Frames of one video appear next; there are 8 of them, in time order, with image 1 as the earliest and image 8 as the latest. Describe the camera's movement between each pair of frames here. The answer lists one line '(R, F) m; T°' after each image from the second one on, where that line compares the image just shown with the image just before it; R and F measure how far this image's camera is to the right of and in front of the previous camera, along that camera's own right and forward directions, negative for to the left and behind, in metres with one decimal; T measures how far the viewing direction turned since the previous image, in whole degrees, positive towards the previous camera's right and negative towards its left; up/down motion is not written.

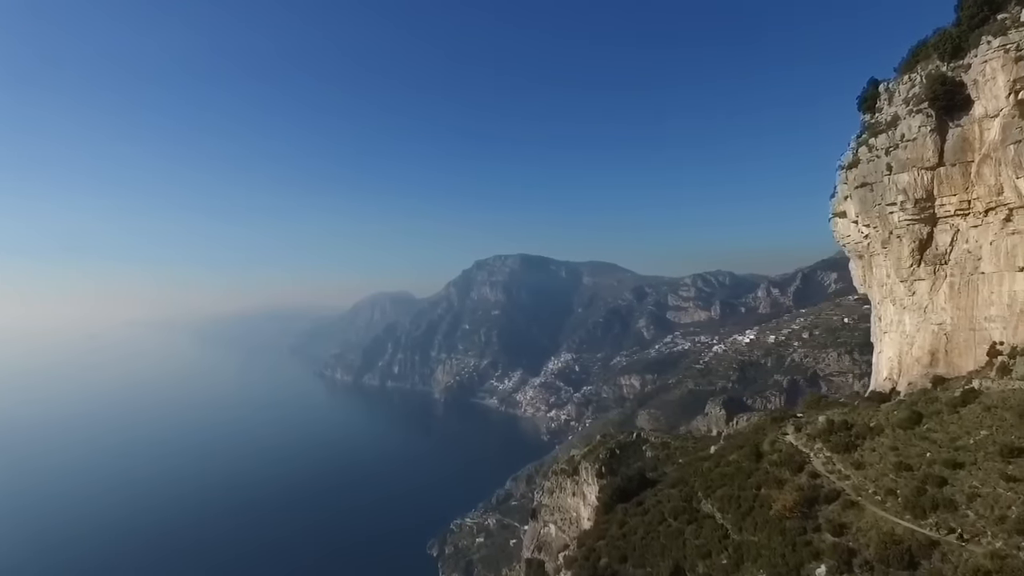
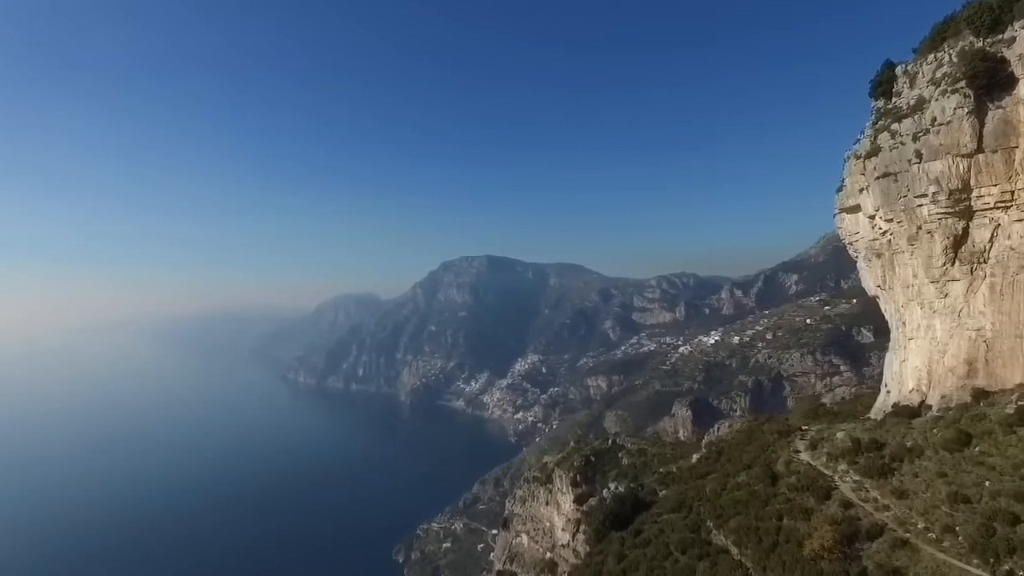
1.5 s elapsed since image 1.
(-0.6, +2.9) m; +3°
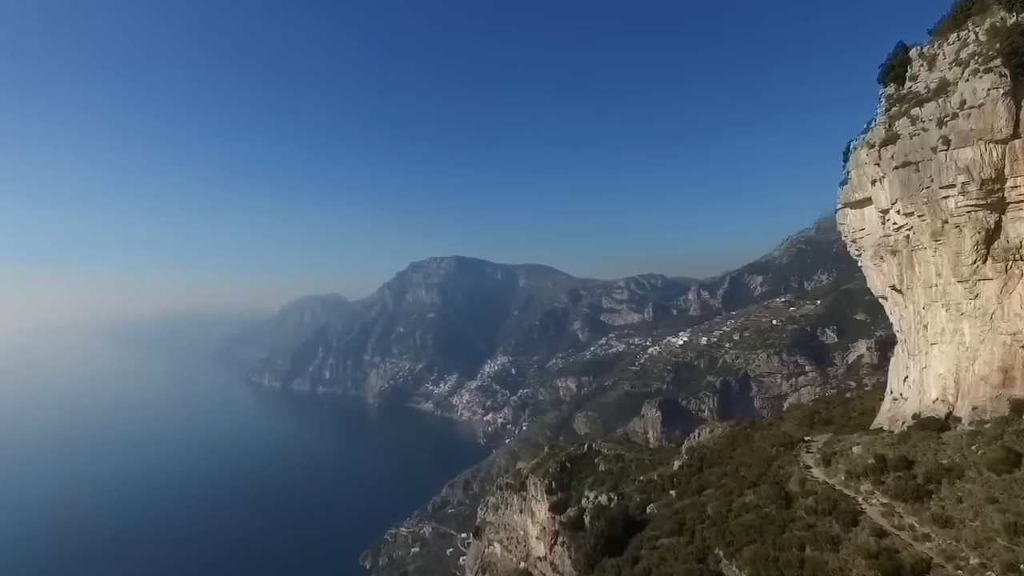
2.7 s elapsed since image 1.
(-0.4, +2.4) m; +3°
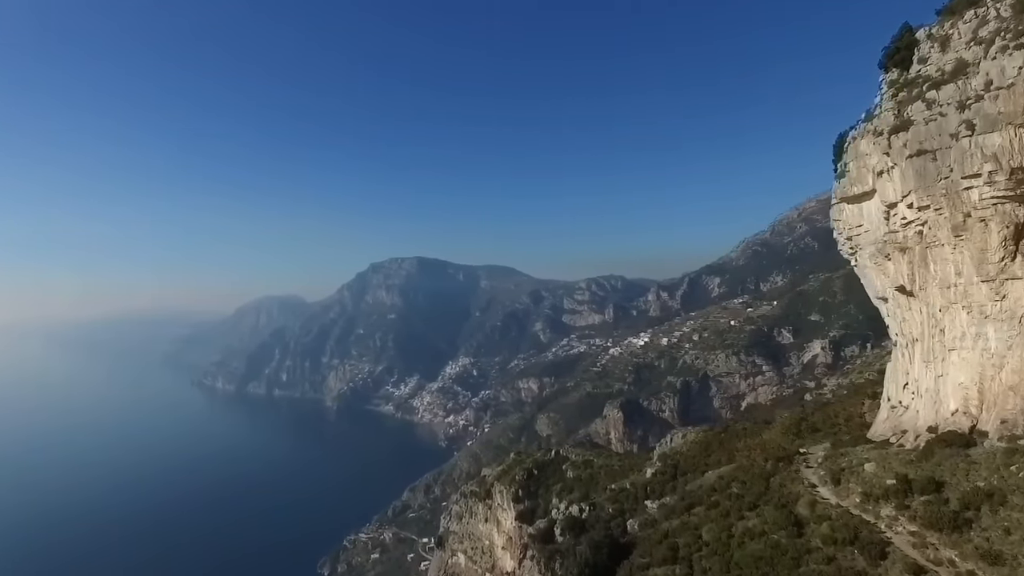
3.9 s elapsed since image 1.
(-0.4, +2.4) m; +4°
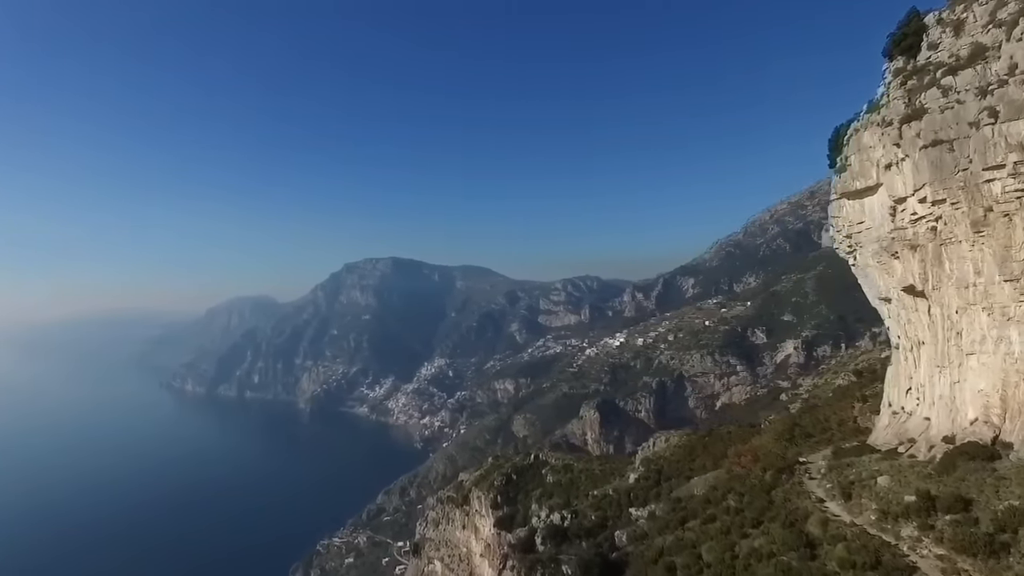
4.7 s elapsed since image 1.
(-0.3, +1.6) m; +3°
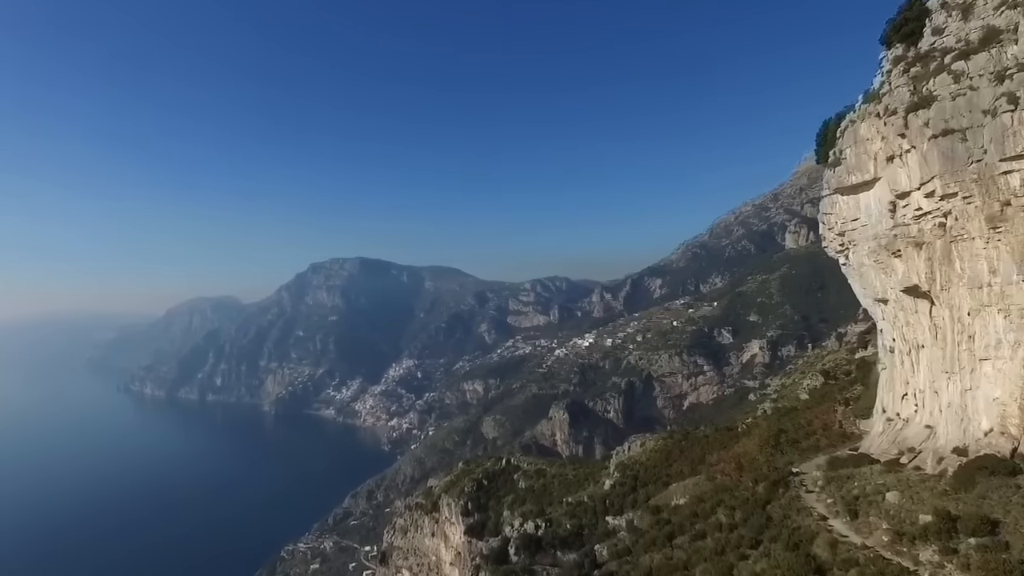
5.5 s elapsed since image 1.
(-0.2, +1.7) m; +3°
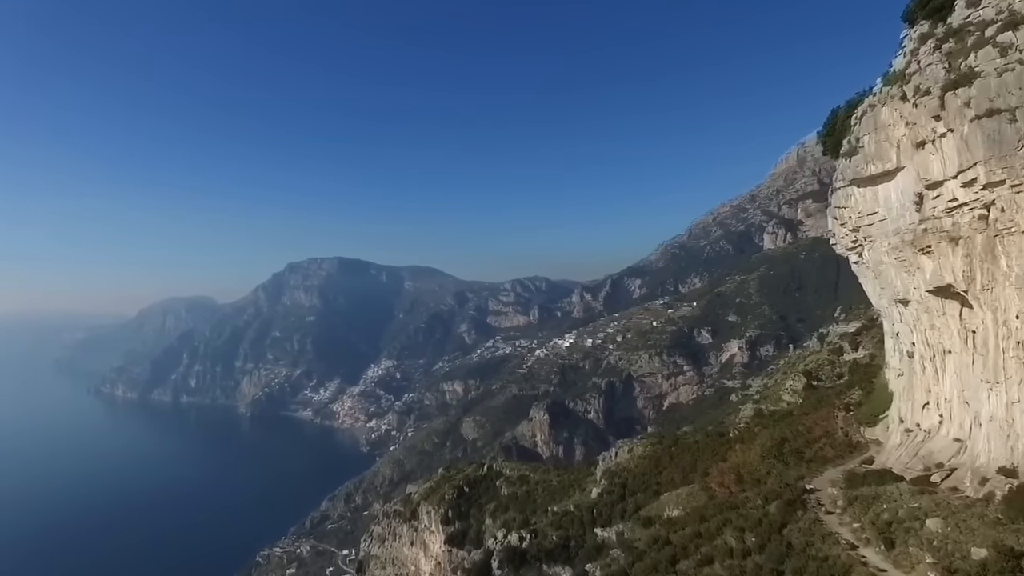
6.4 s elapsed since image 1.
(-0.2, +1.9) m; +2°
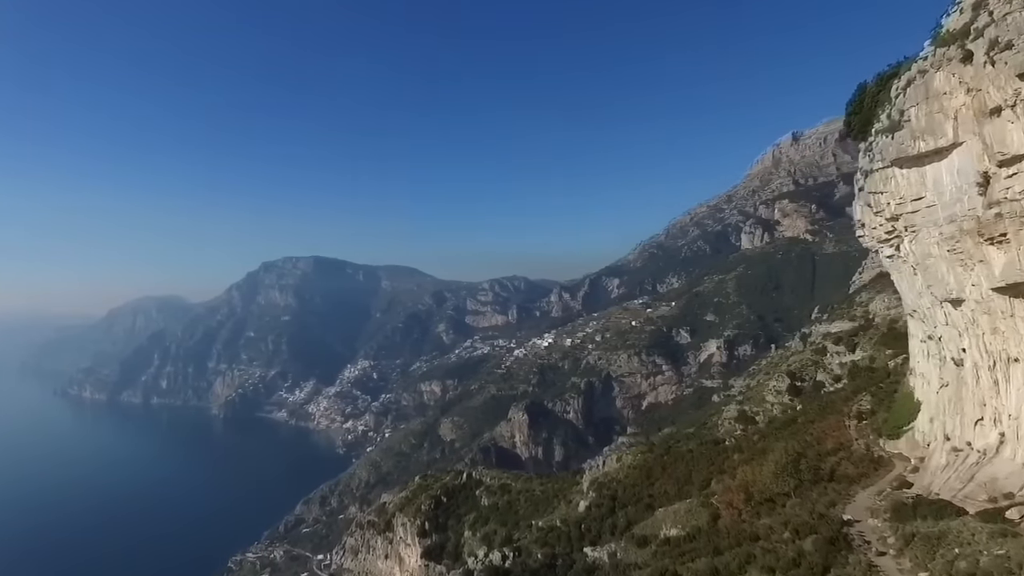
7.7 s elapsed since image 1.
(-0.2, +2.8) m; +2°
